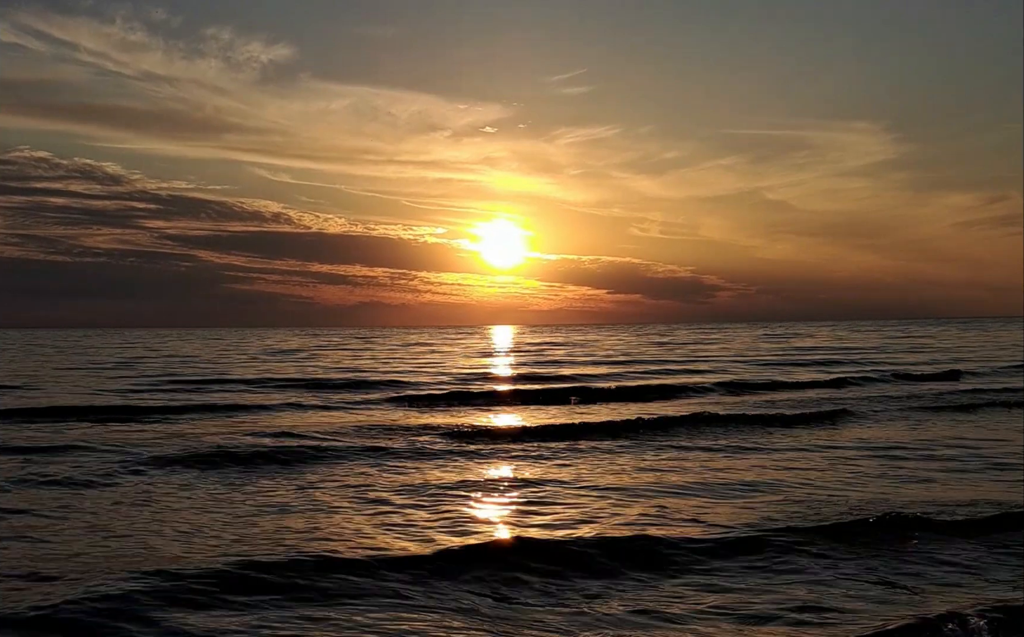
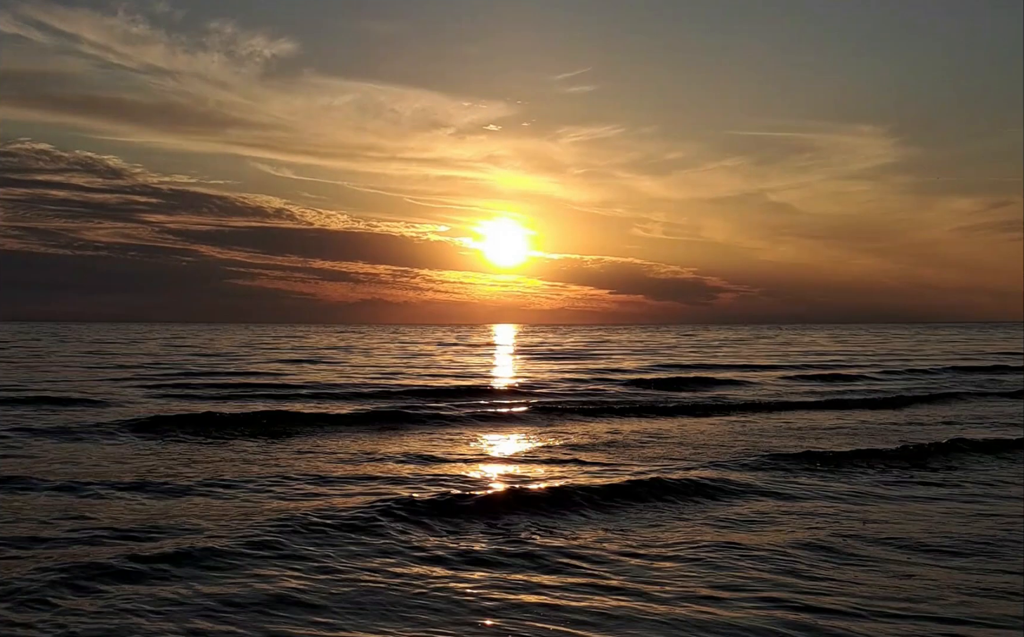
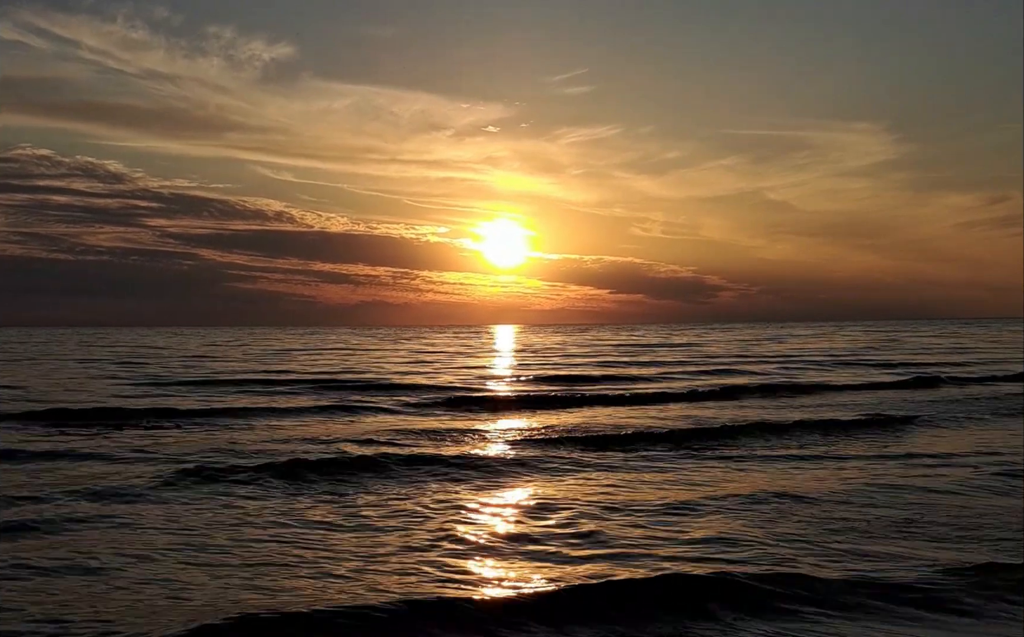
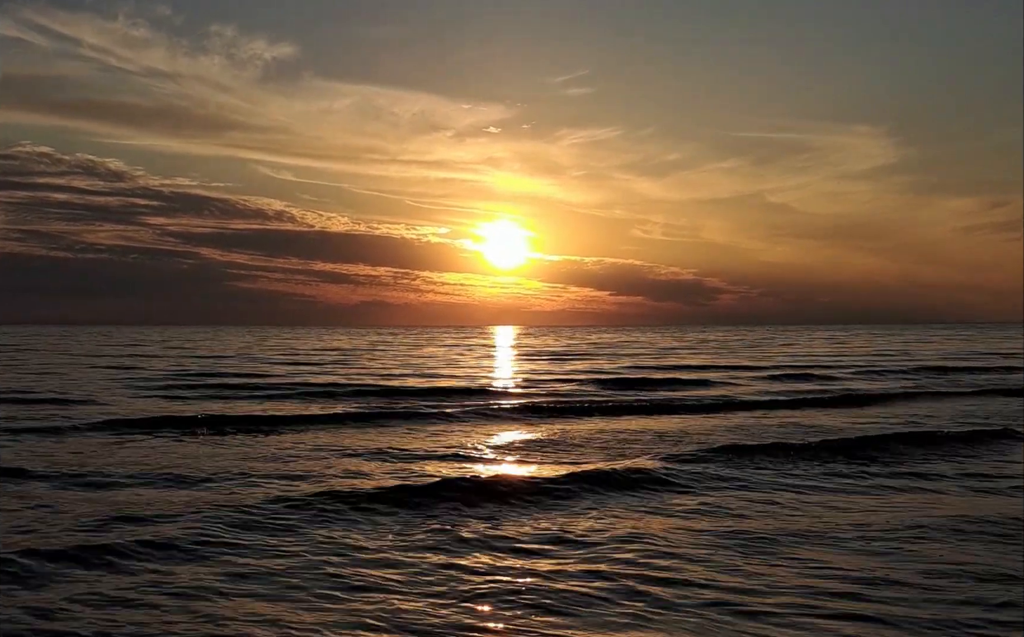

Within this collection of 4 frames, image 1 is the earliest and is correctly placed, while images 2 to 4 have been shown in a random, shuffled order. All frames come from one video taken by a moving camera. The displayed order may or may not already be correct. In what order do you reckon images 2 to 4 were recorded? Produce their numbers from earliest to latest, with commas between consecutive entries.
3, 4, 2
